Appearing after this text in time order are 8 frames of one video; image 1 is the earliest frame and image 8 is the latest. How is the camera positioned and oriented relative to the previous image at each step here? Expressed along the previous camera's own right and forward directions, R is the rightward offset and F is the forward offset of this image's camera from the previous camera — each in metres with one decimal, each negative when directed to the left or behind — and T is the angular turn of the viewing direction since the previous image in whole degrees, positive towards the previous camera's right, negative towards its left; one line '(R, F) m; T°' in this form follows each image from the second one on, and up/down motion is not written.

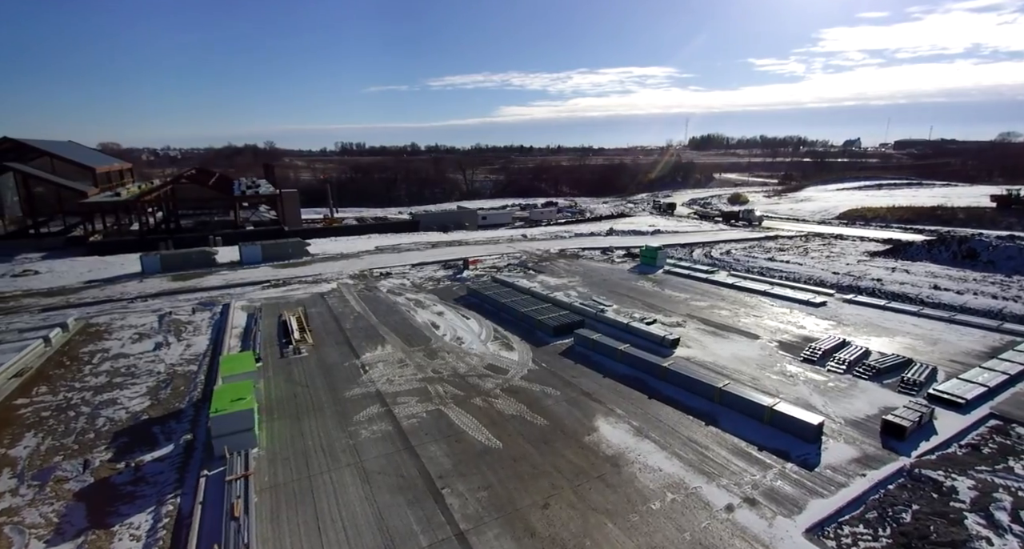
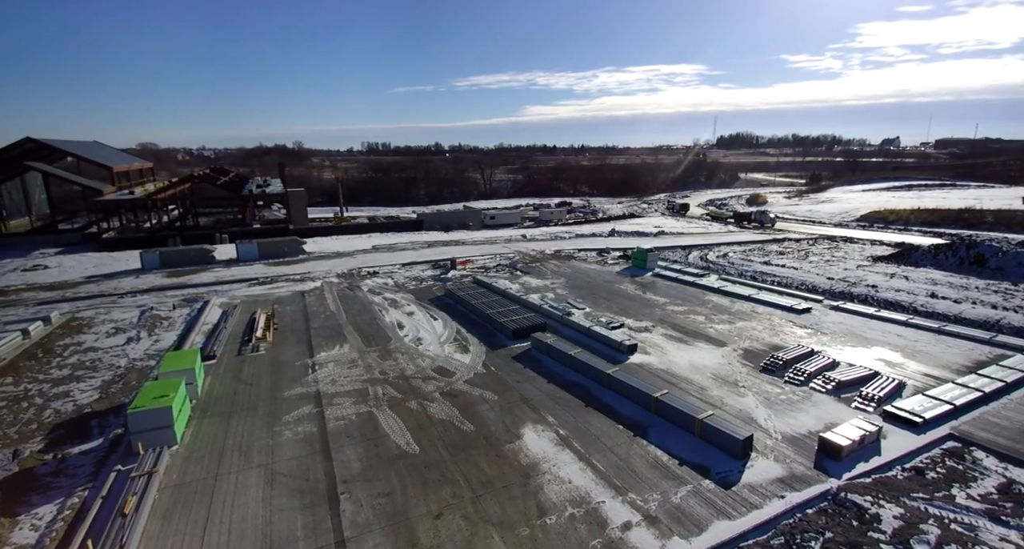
(+1.9, +0.3) m; -3°
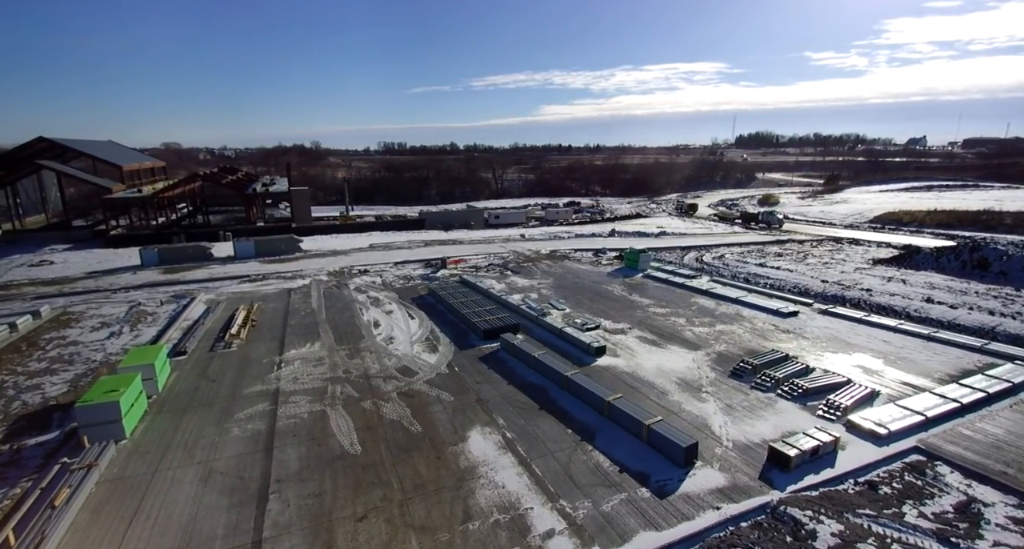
(+1.3, +0.2) m; -2°
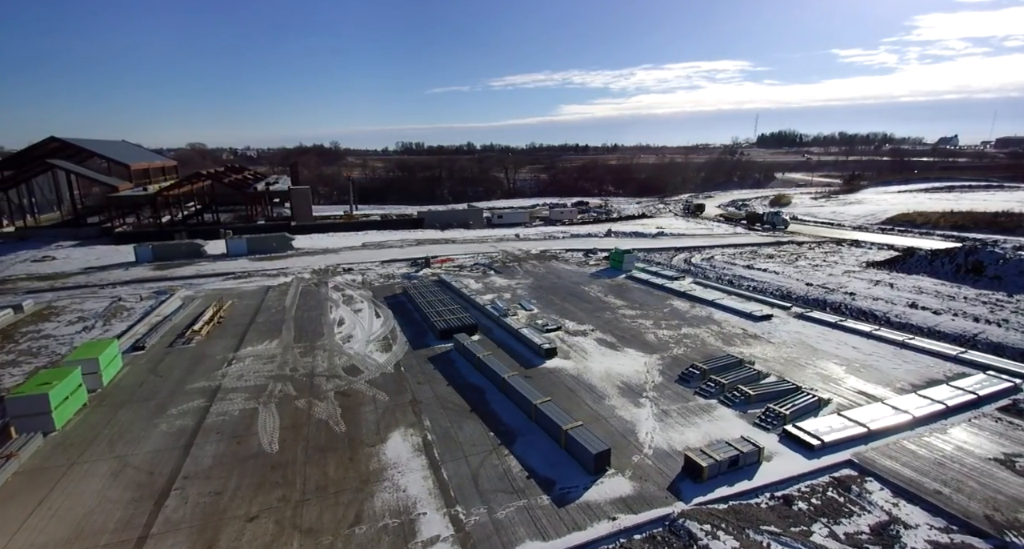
(+1.8, +0.2) m; -2°
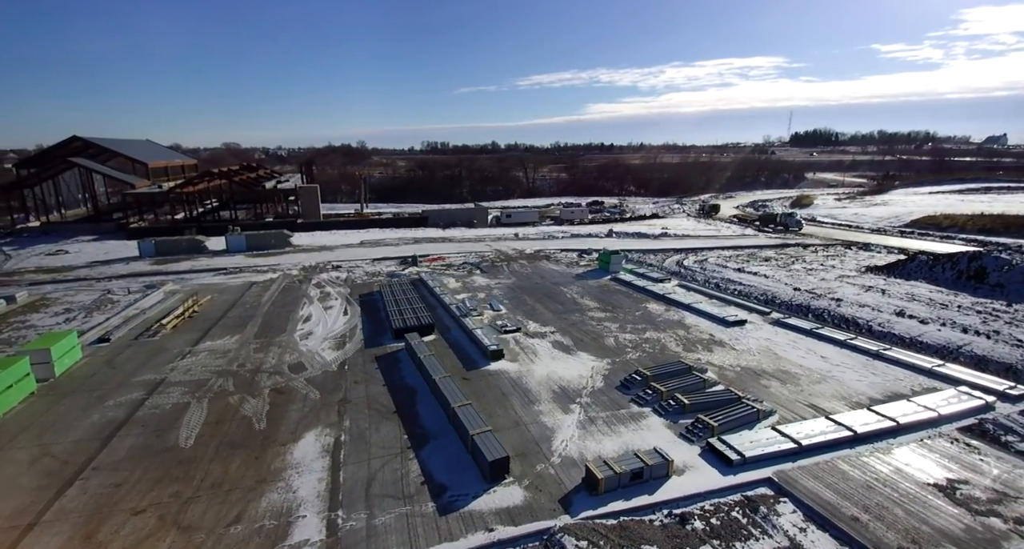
(+2.0, +0.3) m; -3°
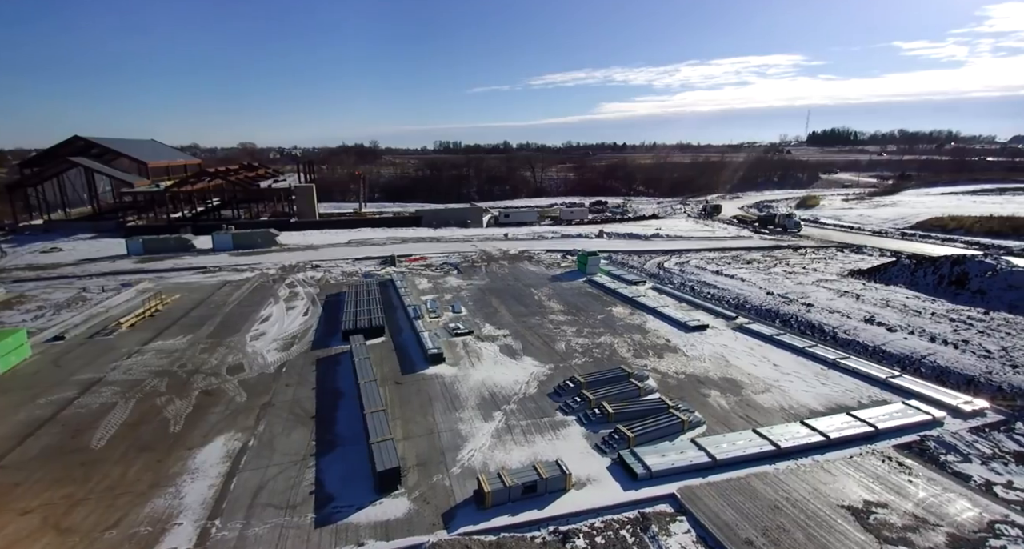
(+1.8, +0.3) m; -2°
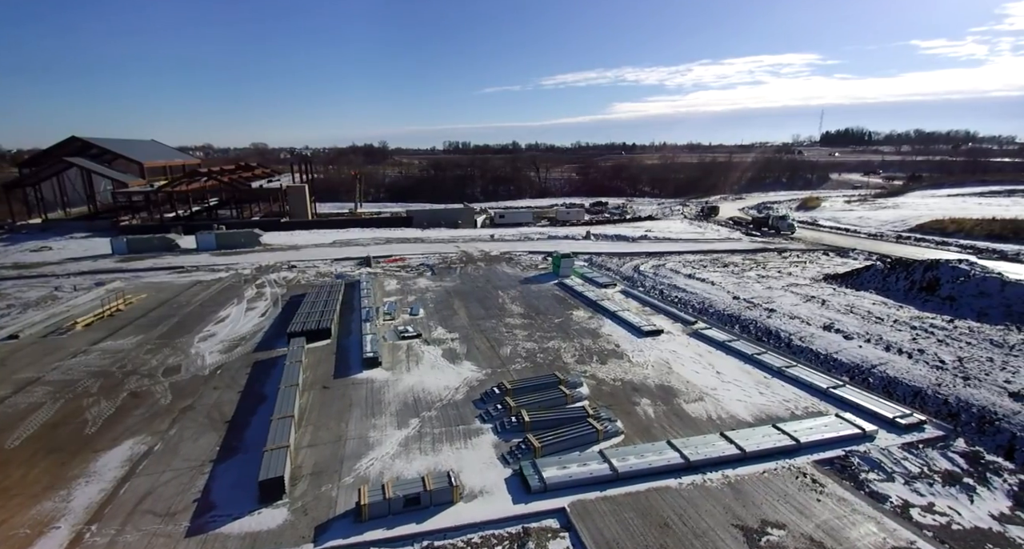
(+1.7, +0.3) m; -2°
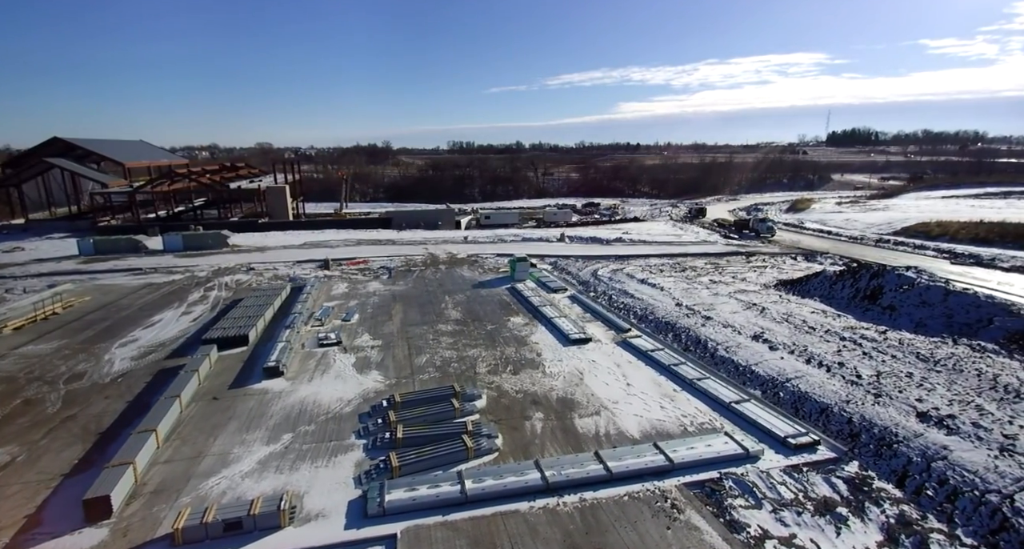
(+2.3, +0.4) m; -1°
